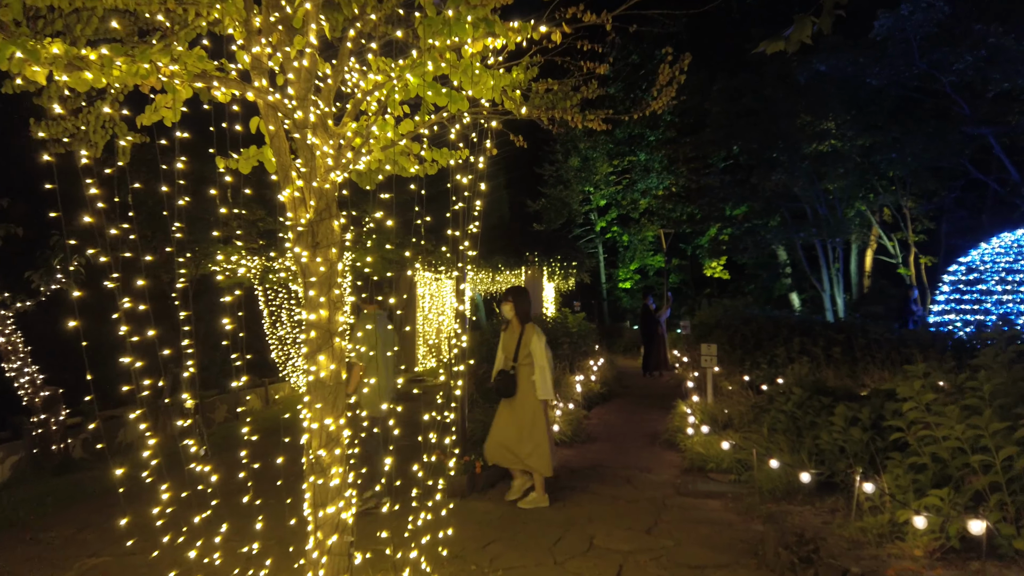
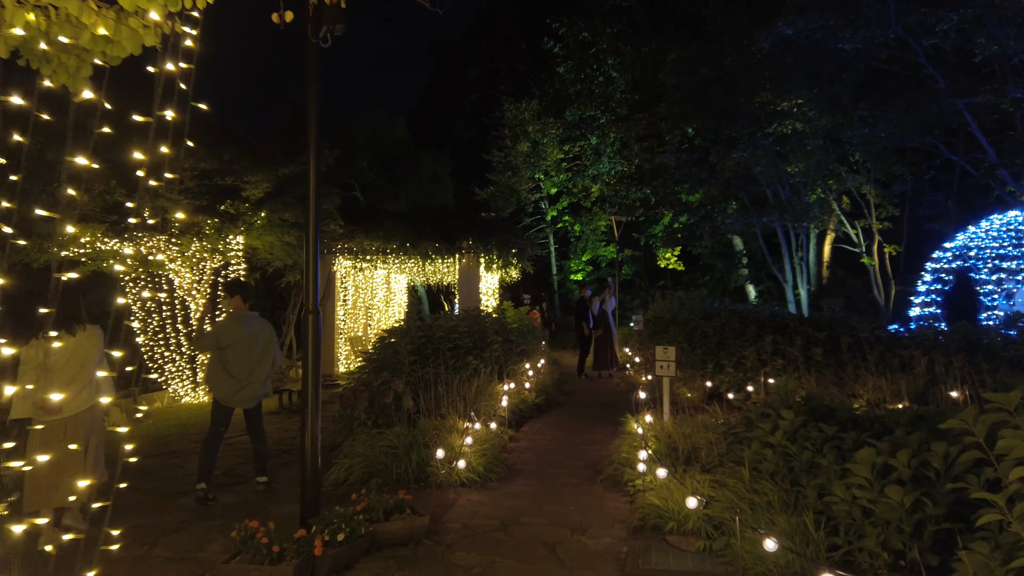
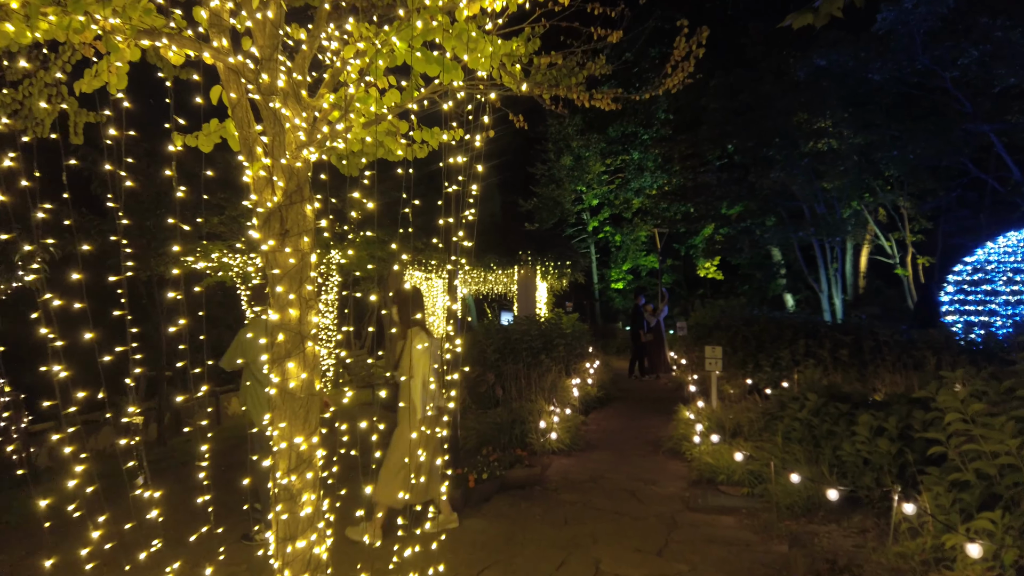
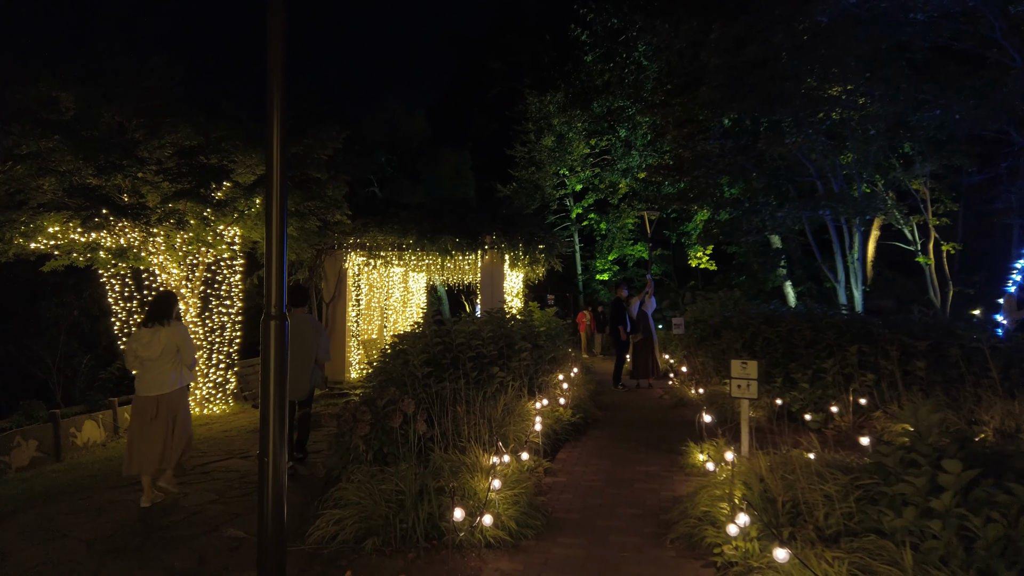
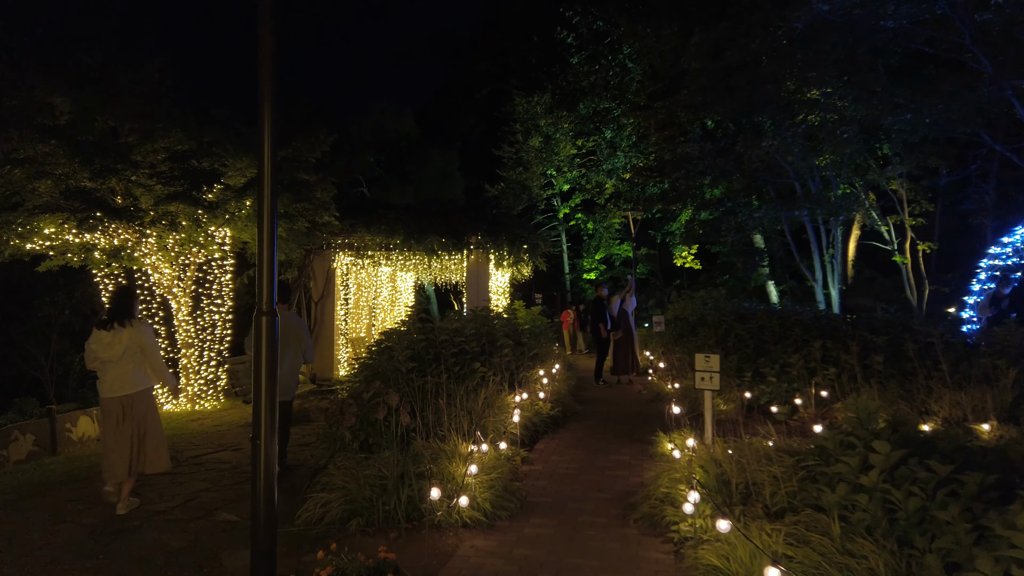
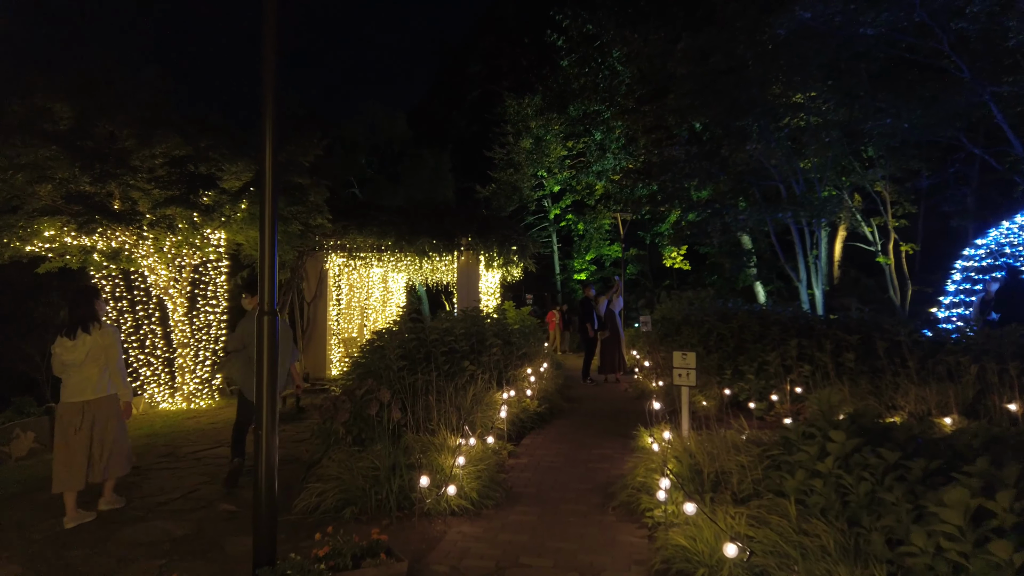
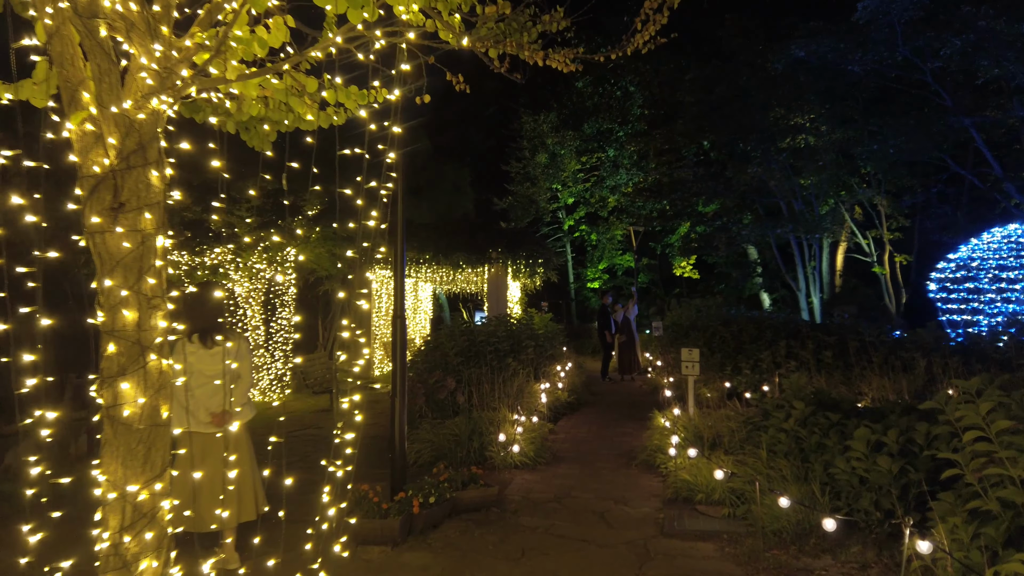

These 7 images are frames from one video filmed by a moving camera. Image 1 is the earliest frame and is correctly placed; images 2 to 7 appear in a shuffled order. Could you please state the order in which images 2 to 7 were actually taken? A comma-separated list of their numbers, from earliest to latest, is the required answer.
3, 7, 2, 6, 5, 4
